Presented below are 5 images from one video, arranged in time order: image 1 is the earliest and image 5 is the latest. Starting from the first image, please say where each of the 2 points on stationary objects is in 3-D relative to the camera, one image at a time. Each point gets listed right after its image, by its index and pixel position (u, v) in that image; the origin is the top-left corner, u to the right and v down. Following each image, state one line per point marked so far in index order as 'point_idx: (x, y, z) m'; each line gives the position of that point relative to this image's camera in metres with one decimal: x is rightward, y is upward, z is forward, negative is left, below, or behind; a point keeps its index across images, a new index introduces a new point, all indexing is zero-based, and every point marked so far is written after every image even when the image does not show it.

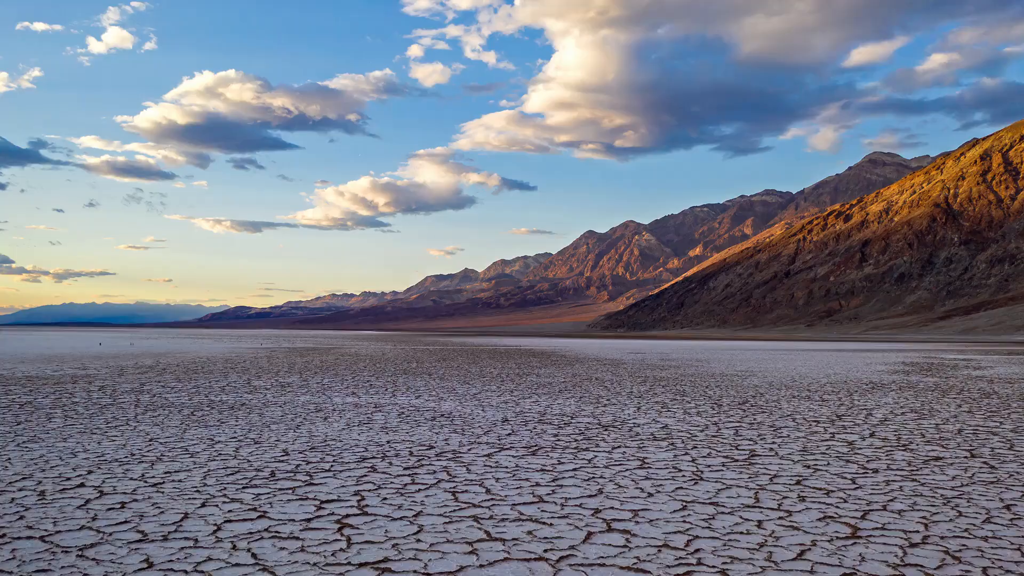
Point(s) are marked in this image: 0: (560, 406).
0: (+1.2, -2.7, +17.0) m
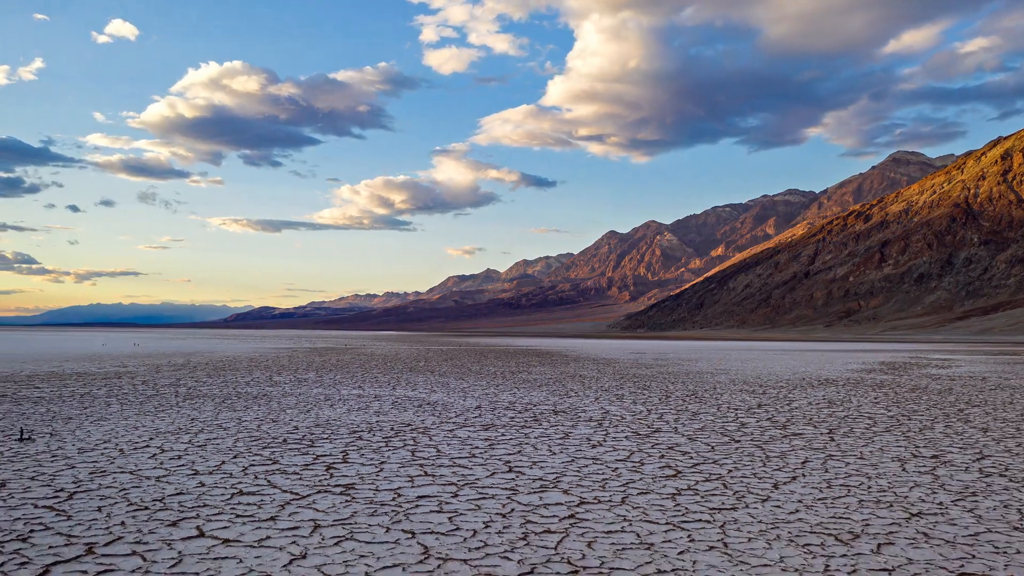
0: (+0.6, -3.0, +20.0) m
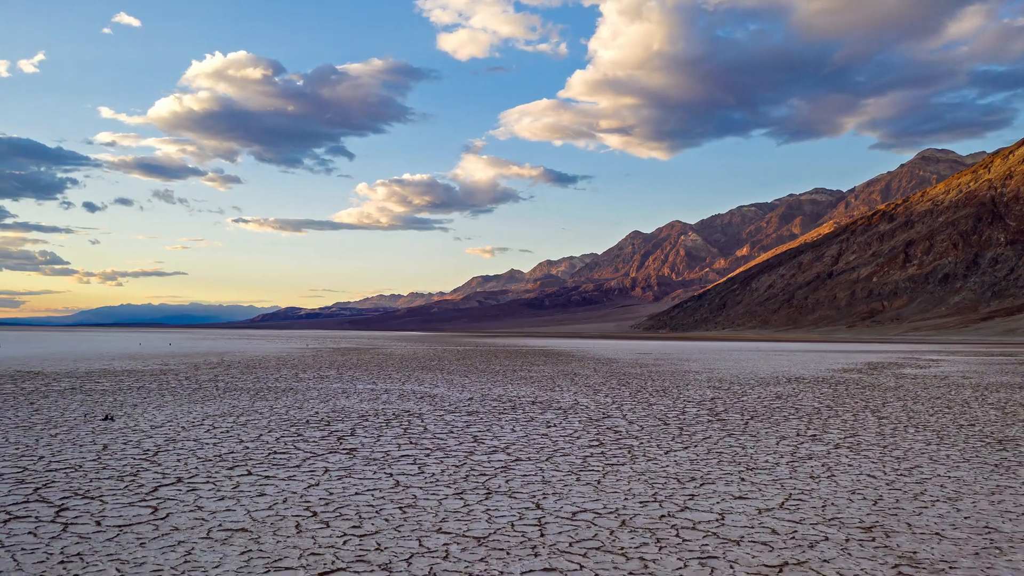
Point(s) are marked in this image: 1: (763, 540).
0: (+0.3, -3.2, +23.0) m
1: (+2.3, -2.3, +6.6) m
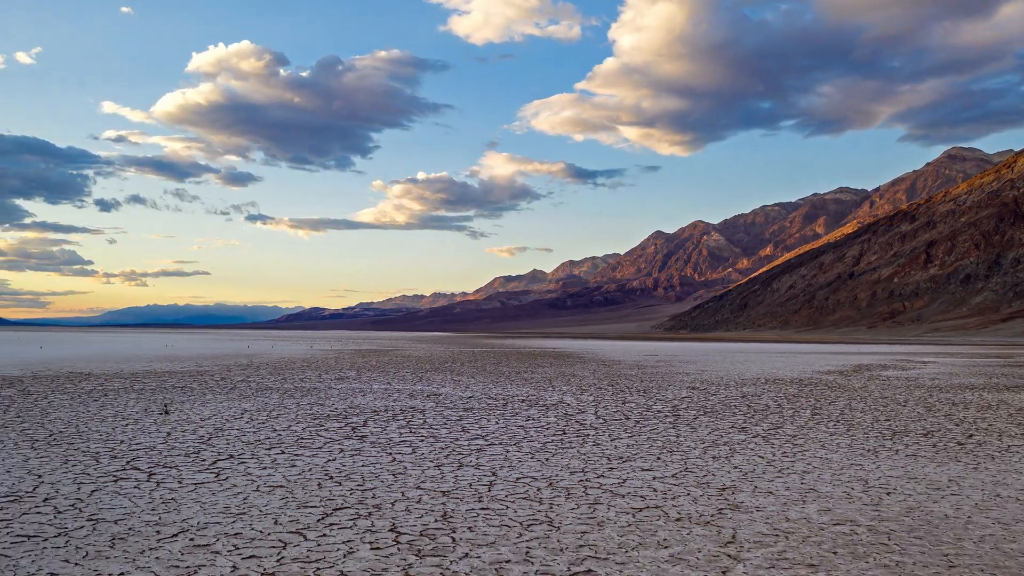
0: (+0.2, -3.6, +25.9) m
1: (+1.7, -2.7, +9.4) m
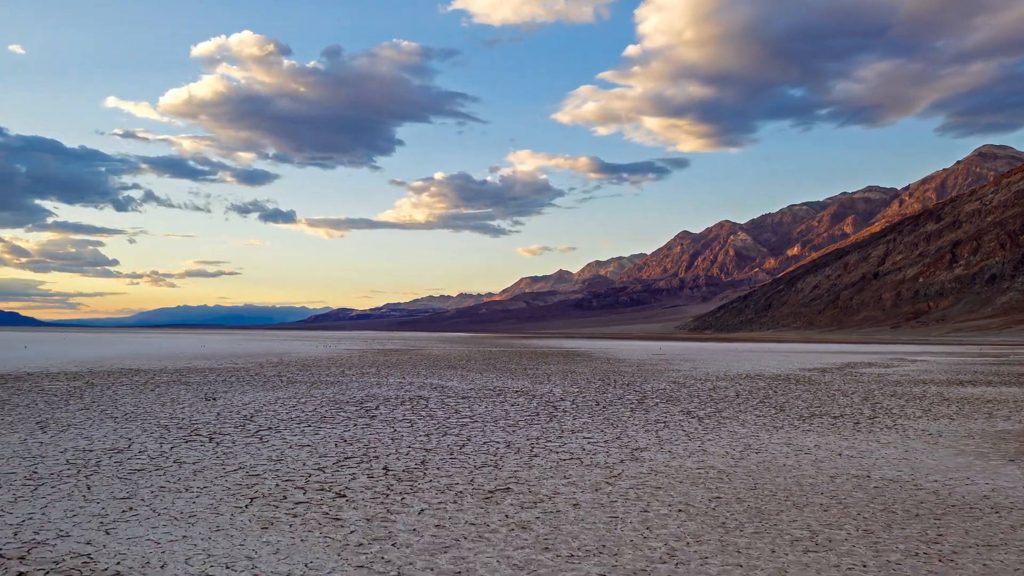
0: (+0.2, -3.9, +29.2) m
1: (+1.0, -2.9, +12.7) m
